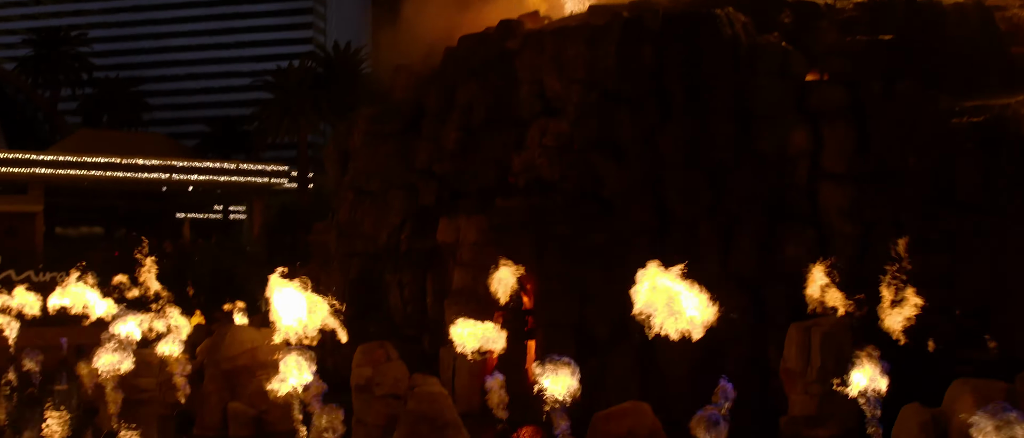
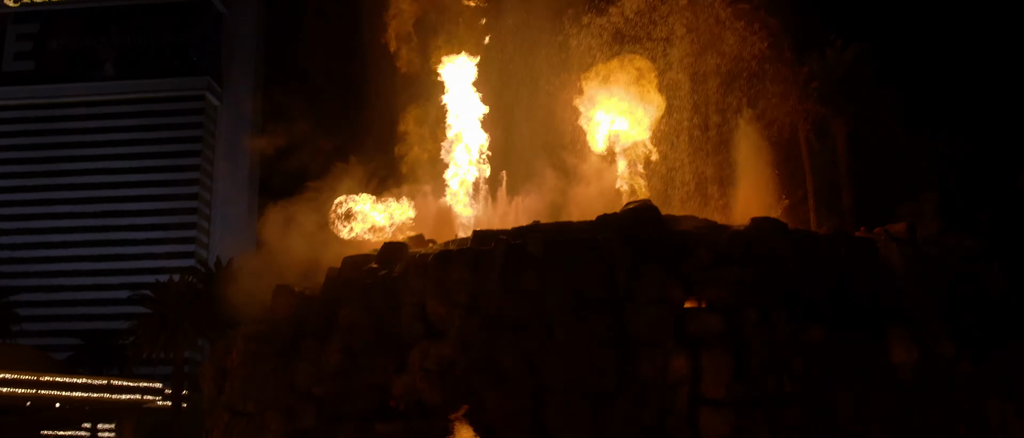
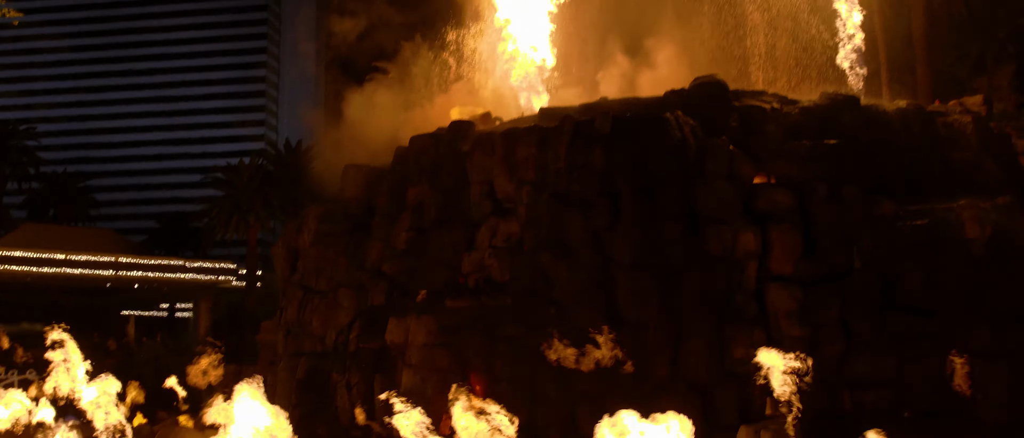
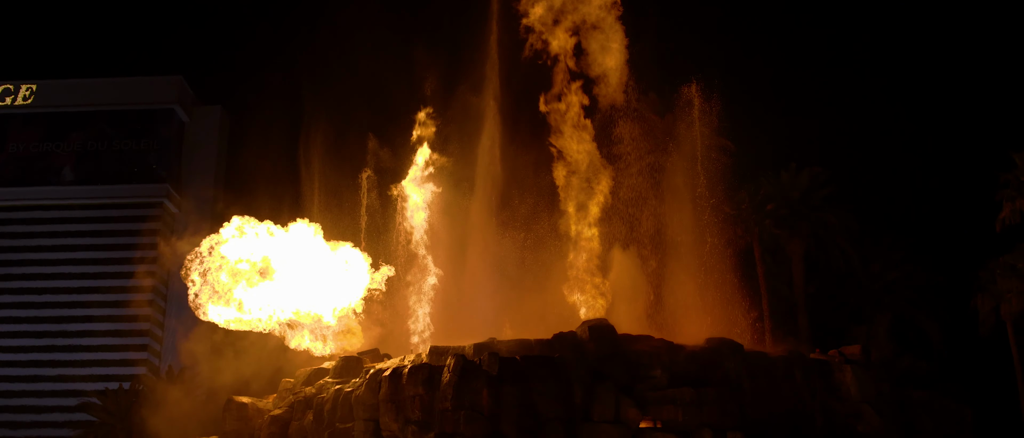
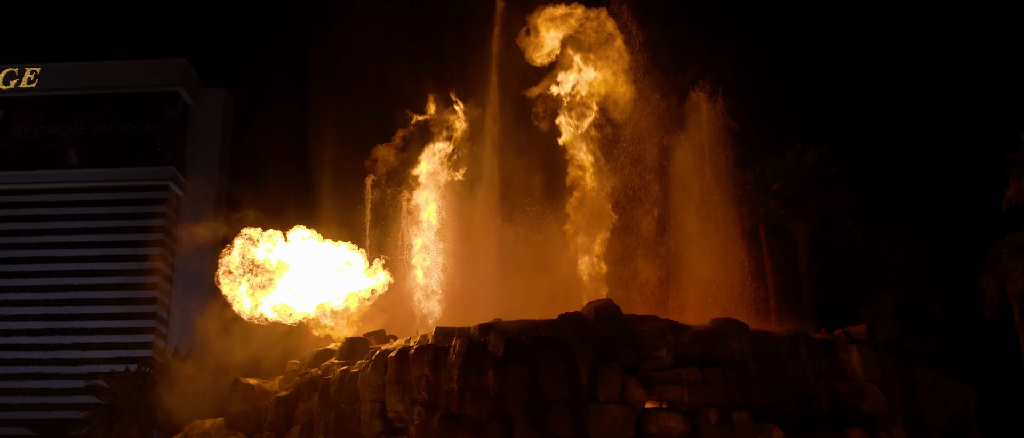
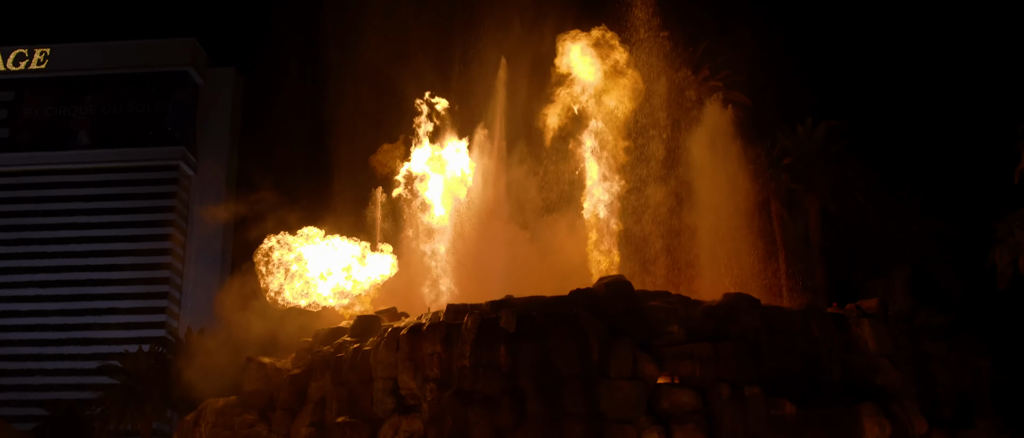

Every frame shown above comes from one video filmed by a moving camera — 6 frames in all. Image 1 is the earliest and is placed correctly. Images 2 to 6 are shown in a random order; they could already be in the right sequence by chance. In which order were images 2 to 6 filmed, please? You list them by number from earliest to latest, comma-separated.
3, 2, 6, 5, 4
